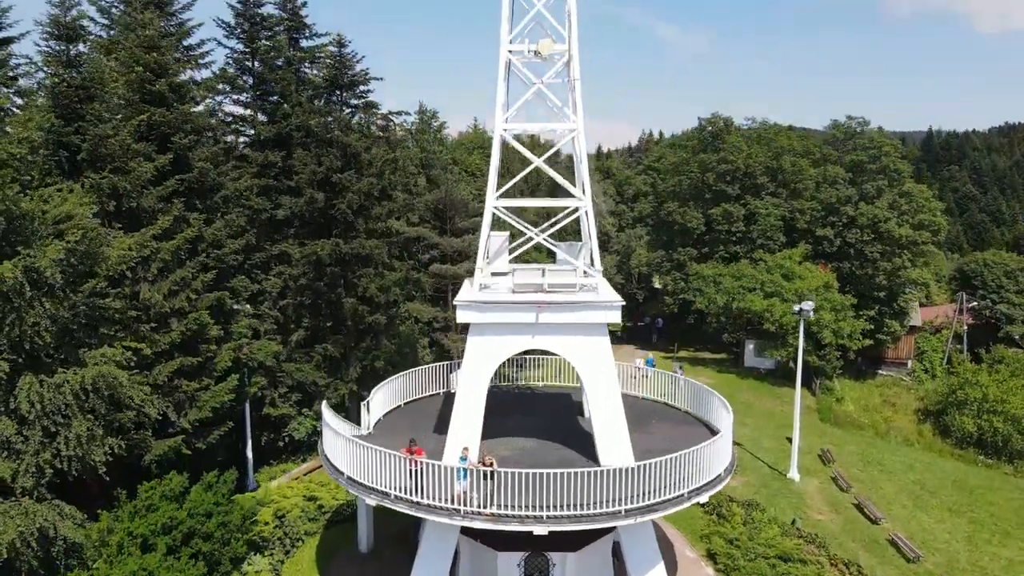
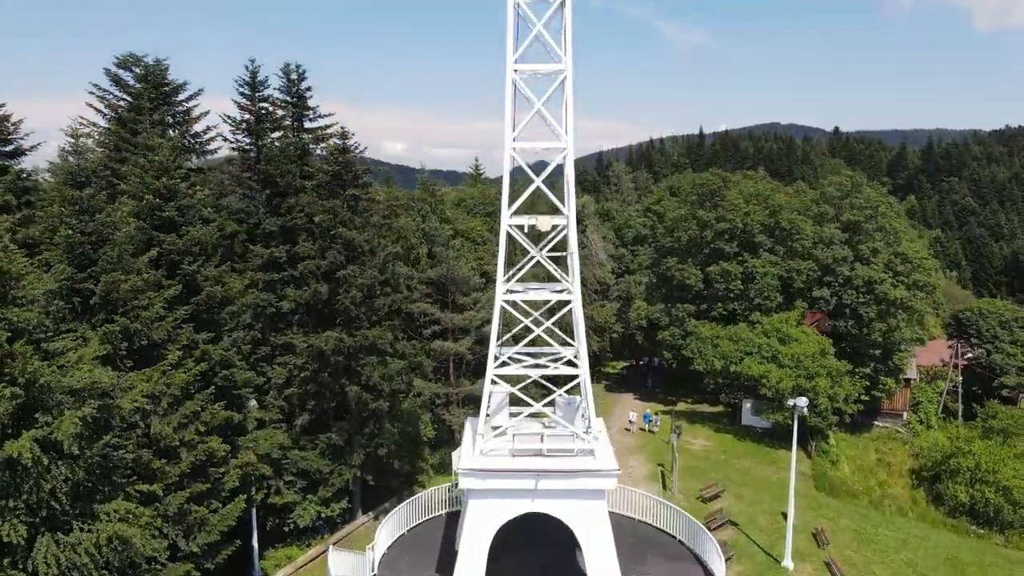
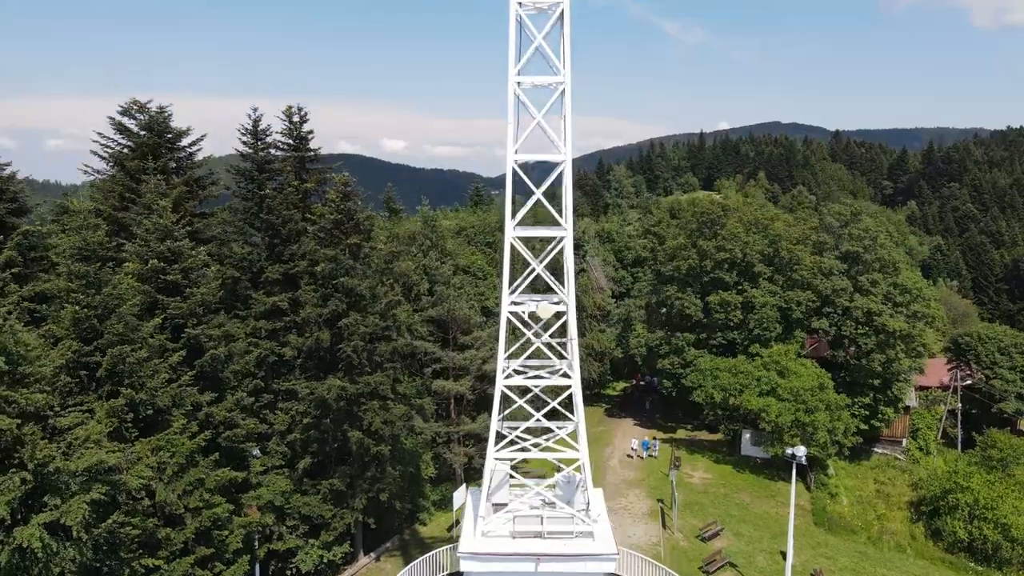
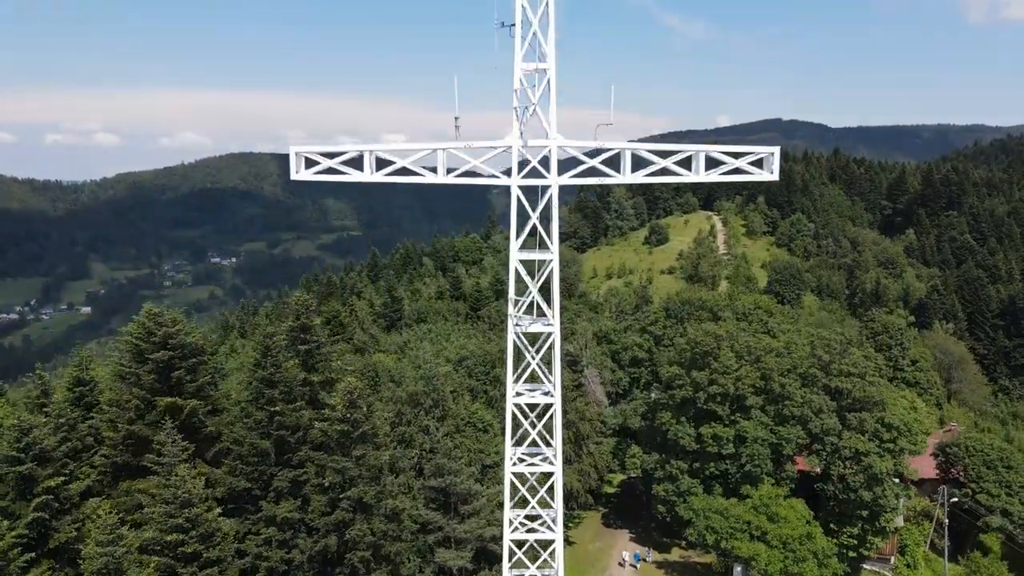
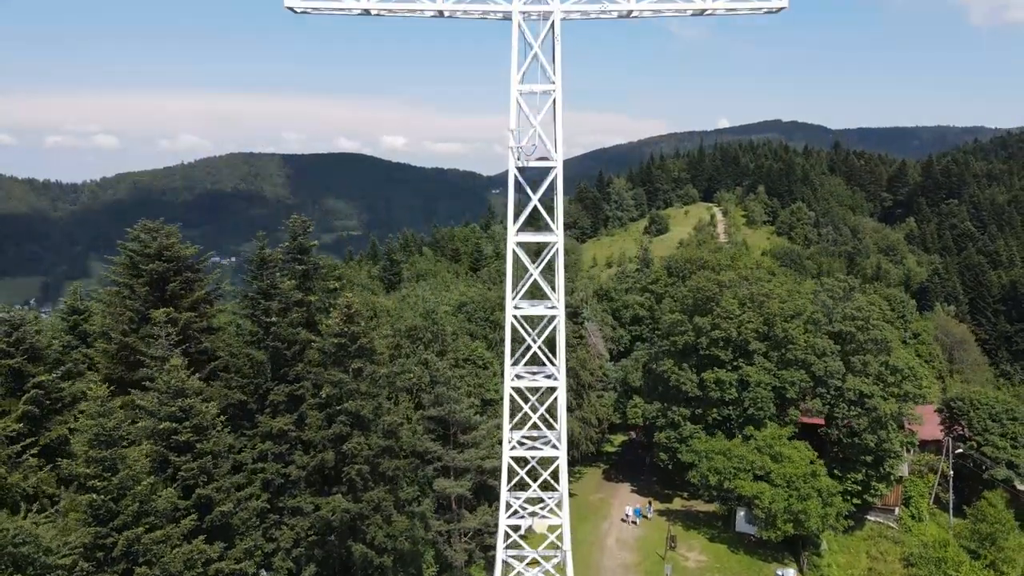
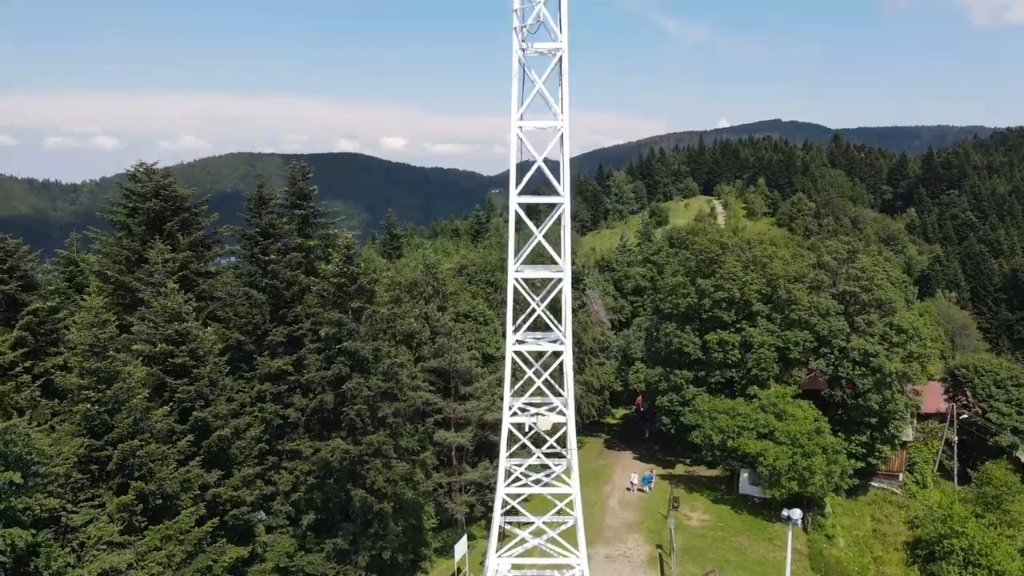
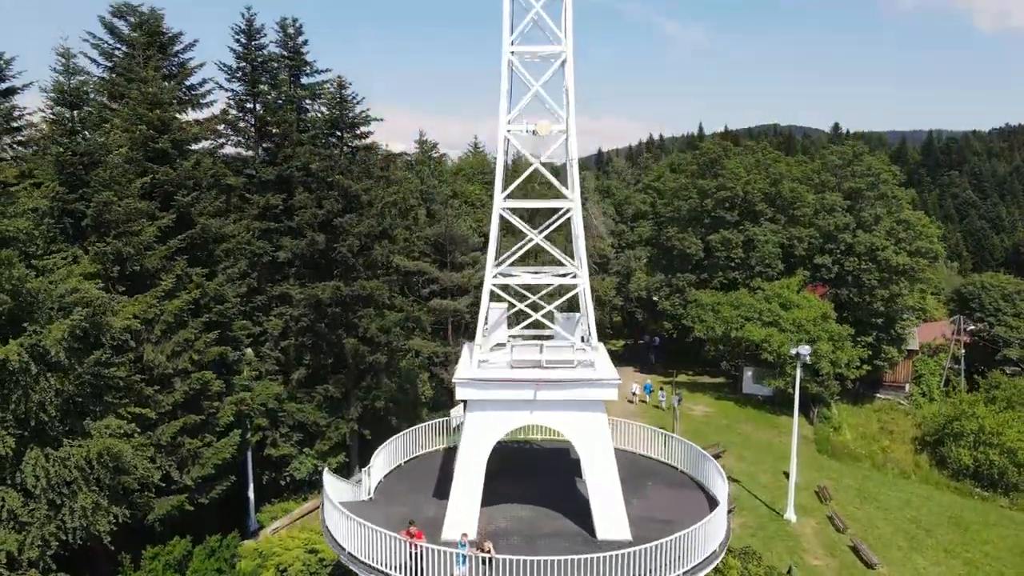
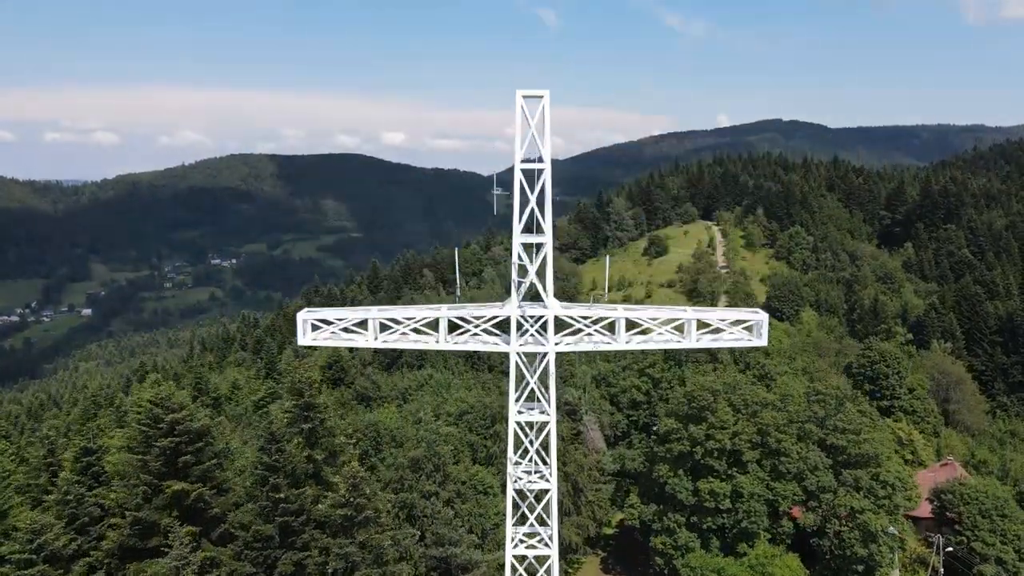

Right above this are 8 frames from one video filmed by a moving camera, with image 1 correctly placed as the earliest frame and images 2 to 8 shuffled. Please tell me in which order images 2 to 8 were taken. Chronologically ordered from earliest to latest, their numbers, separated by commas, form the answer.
7, 2, 3, 6, 5, 4, 8
